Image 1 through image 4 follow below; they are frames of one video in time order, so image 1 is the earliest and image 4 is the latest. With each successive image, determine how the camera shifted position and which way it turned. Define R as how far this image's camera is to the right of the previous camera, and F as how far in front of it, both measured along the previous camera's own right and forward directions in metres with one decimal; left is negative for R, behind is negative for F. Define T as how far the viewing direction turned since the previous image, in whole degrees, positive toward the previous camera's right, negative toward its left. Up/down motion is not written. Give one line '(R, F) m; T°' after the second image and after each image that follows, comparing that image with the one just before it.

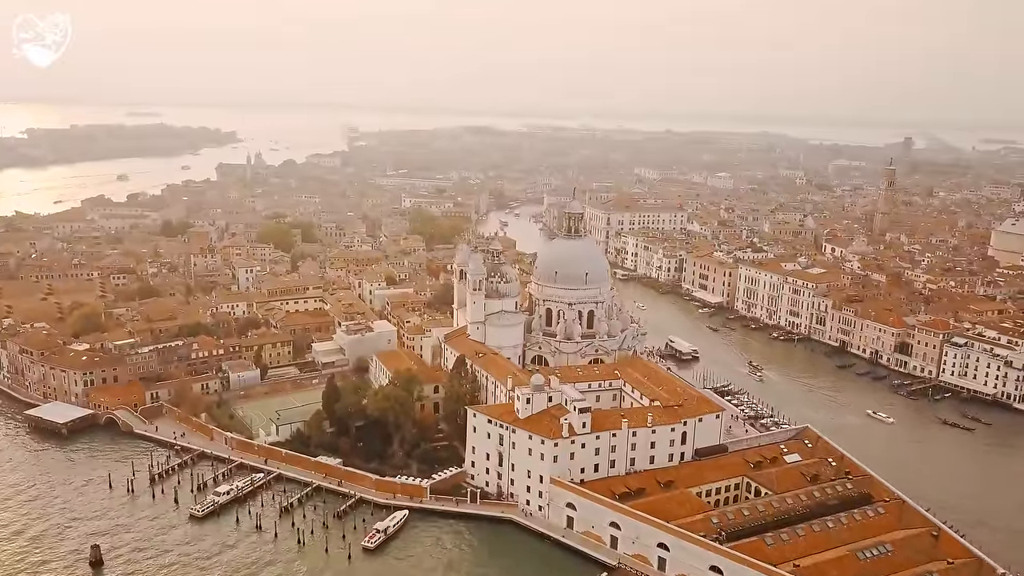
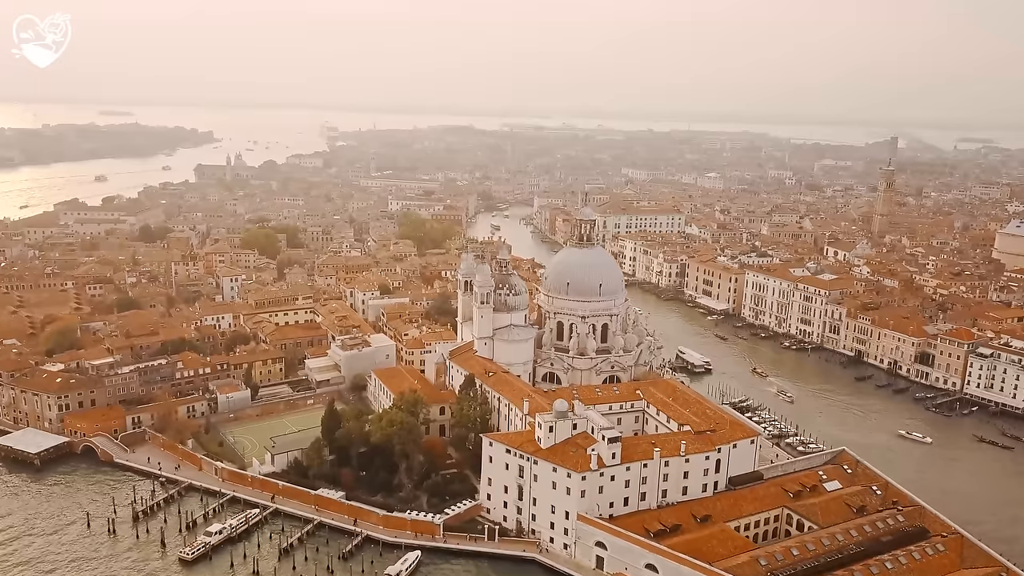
(-1.2, +2.1) m; +1°
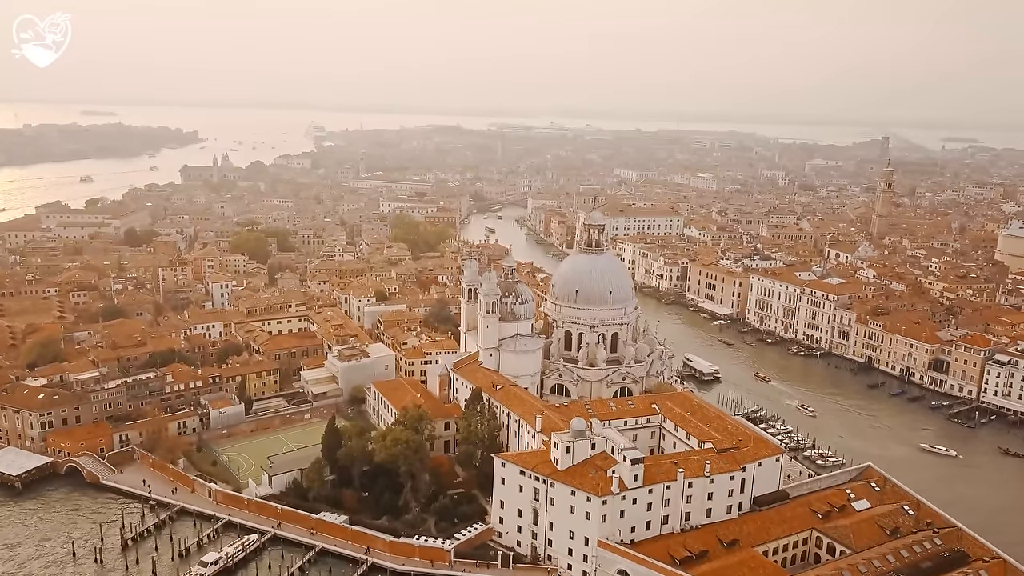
(-0.7, +1.3) m; +1°
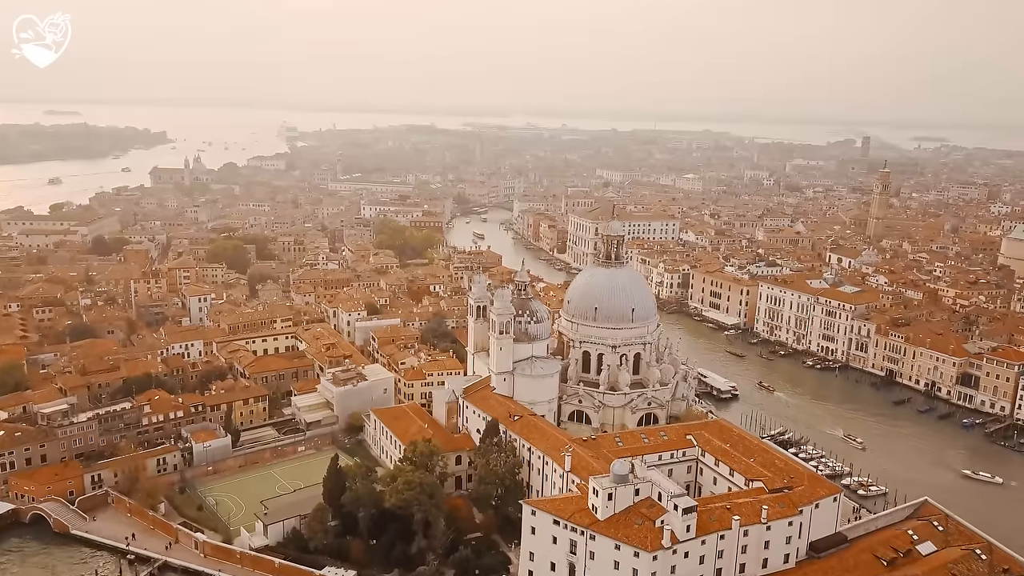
(-1.4, +2.5) m; +2°
